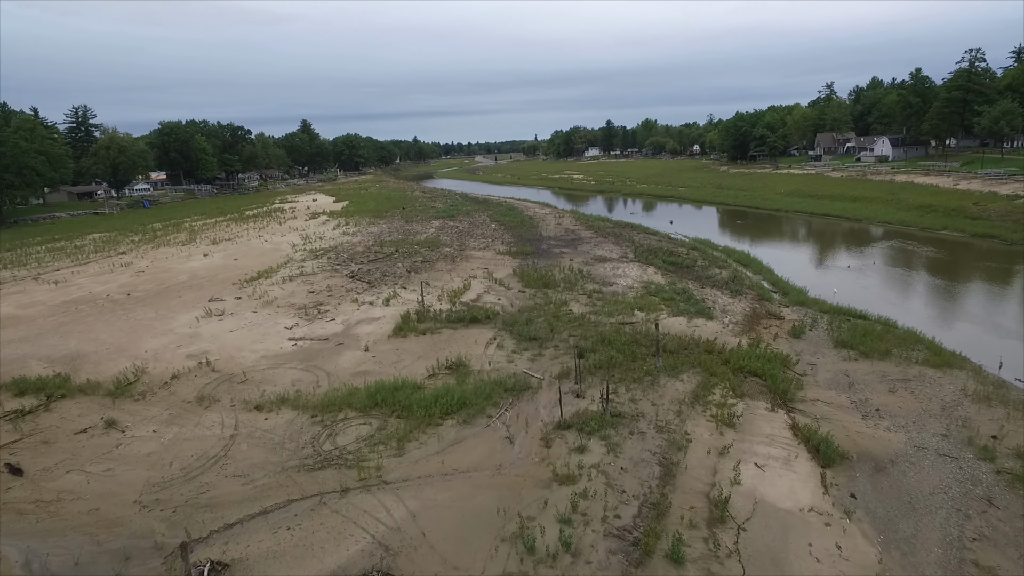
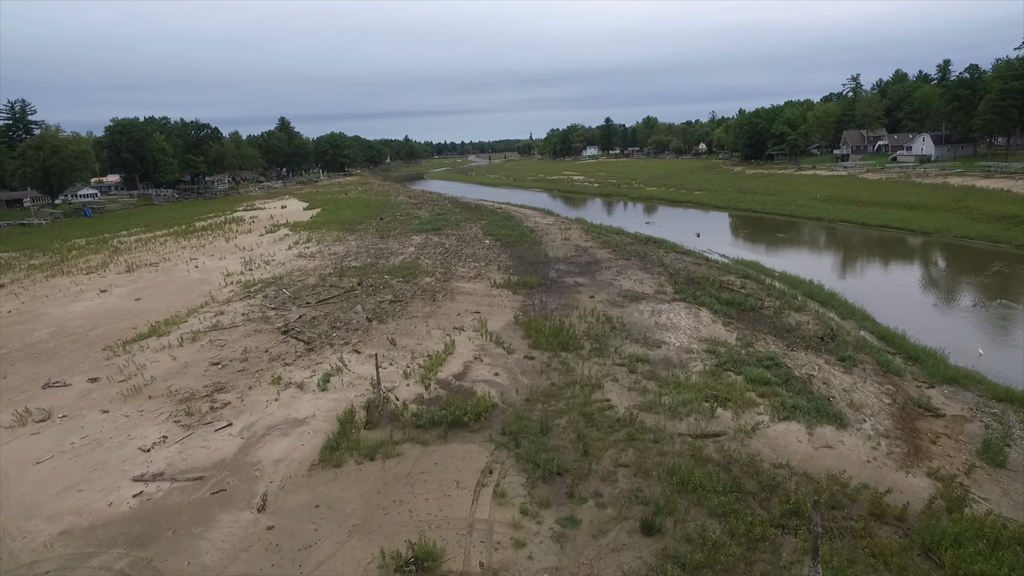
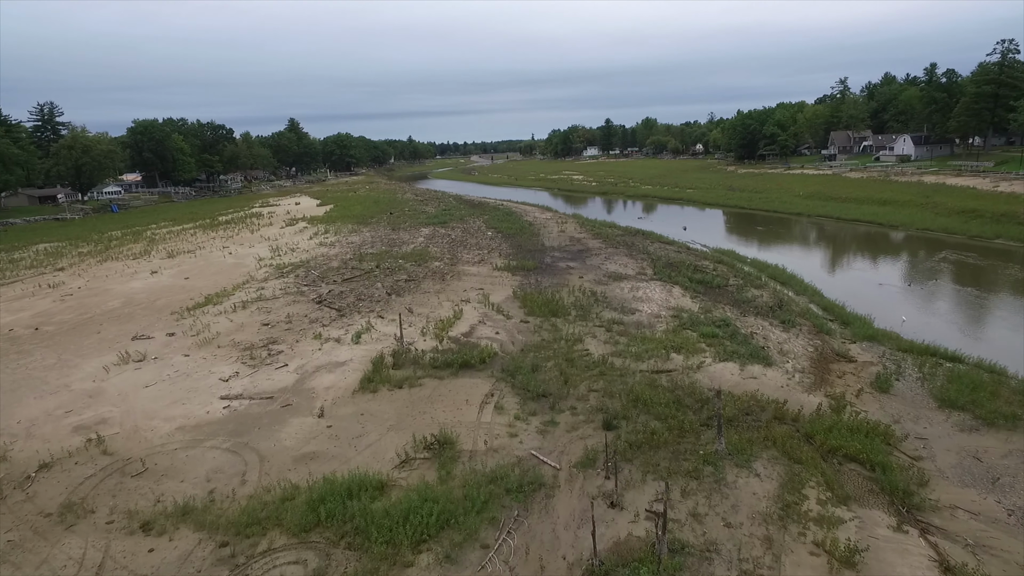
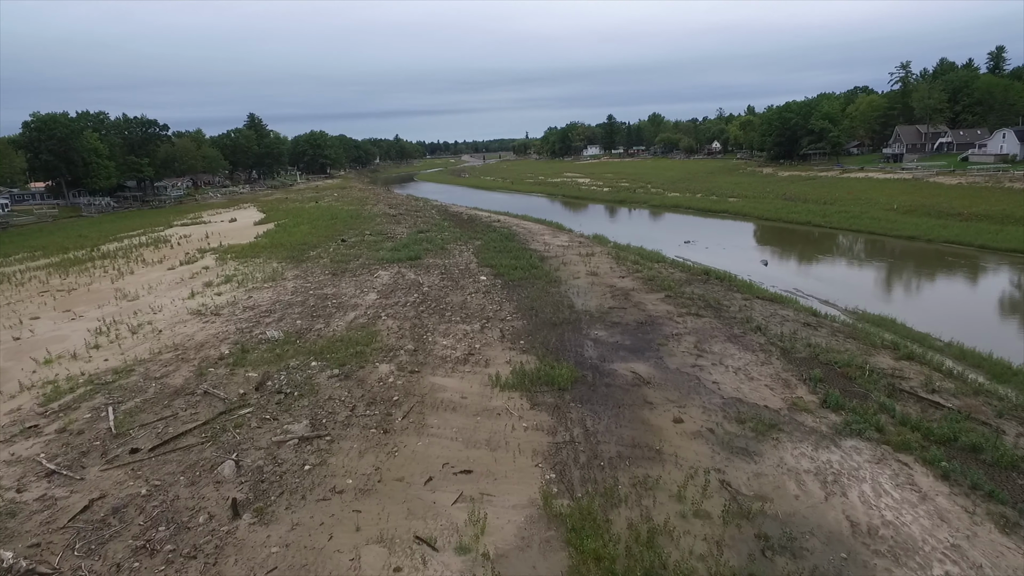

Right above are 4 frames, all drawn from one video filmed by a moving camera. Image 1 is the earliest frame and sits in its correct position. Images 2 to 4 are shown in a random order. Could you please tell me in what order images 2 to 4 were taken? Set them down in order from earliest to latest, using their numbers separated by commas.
3, 2, 4
